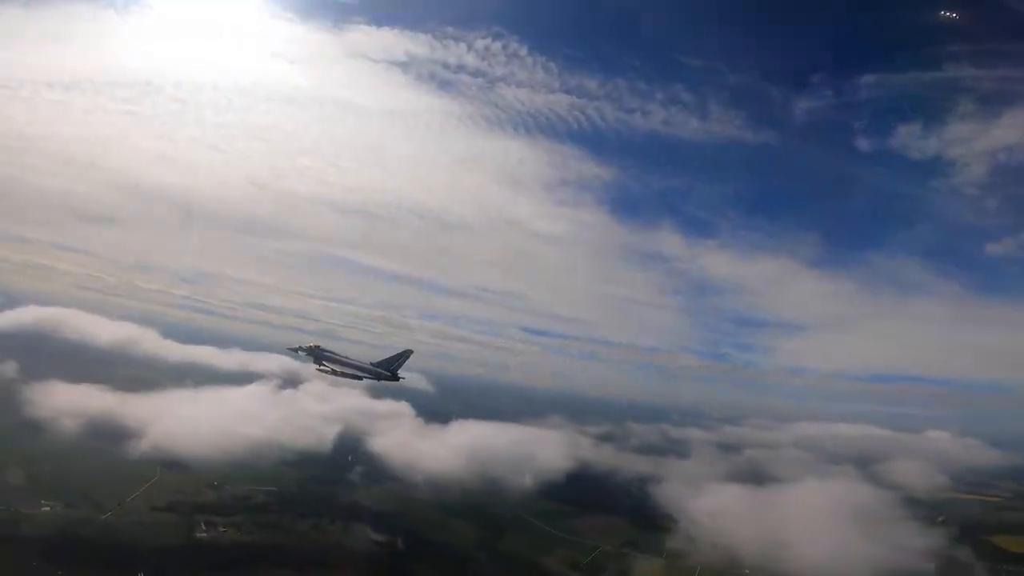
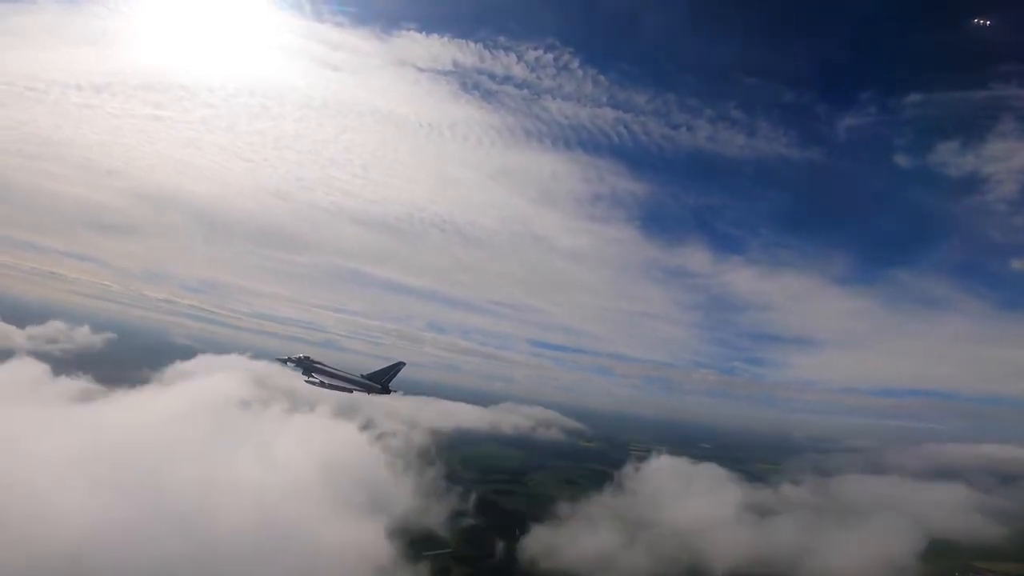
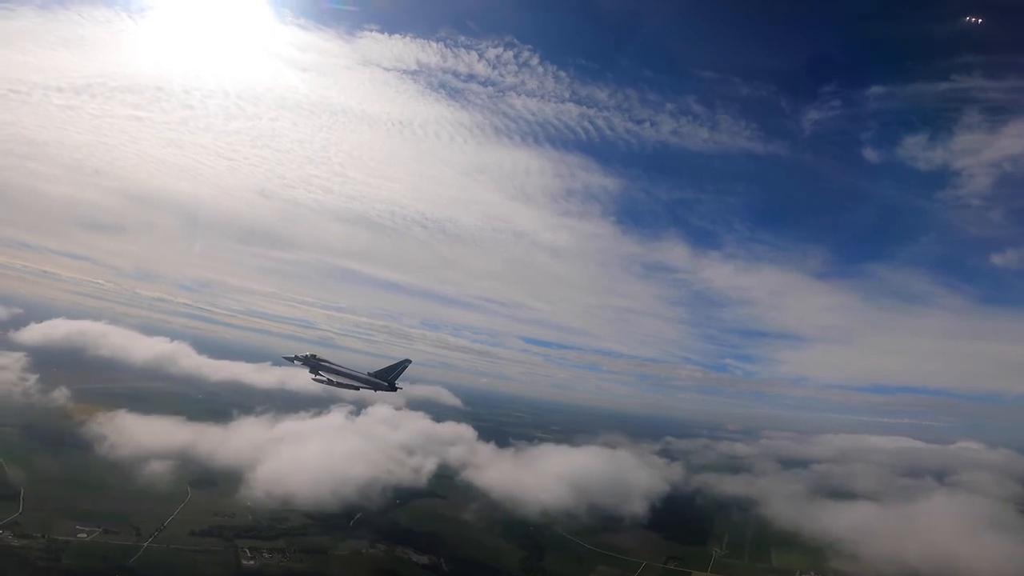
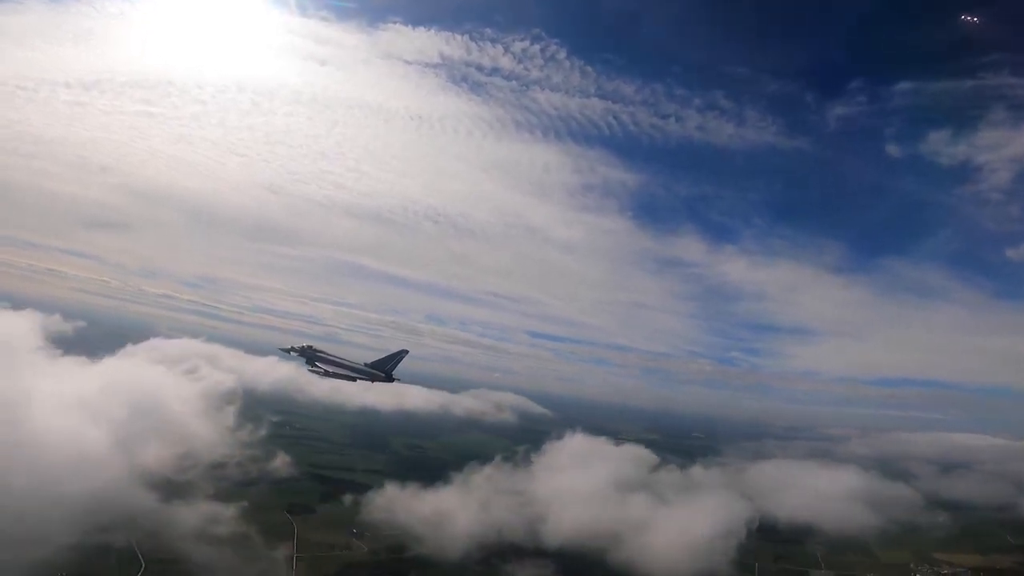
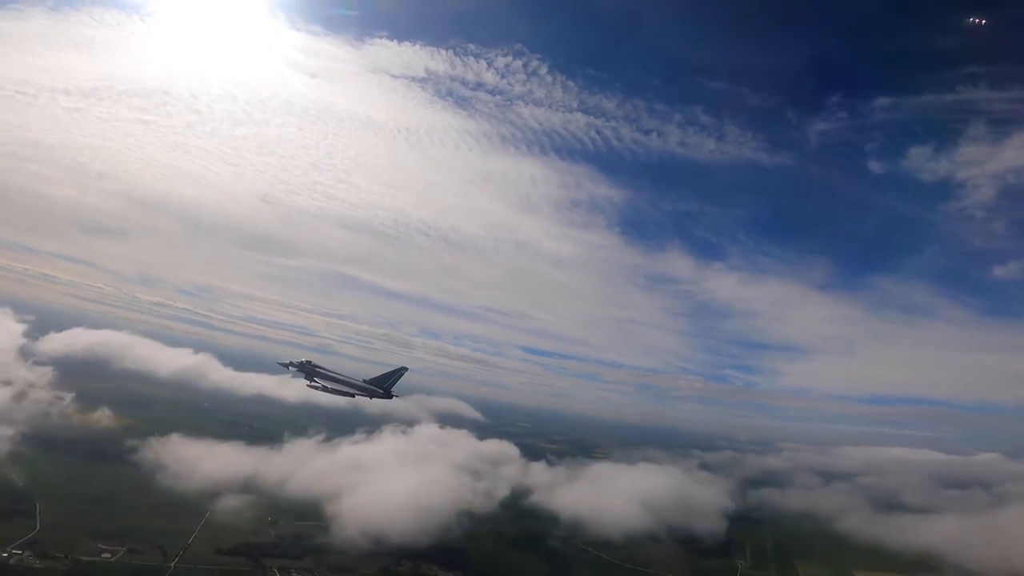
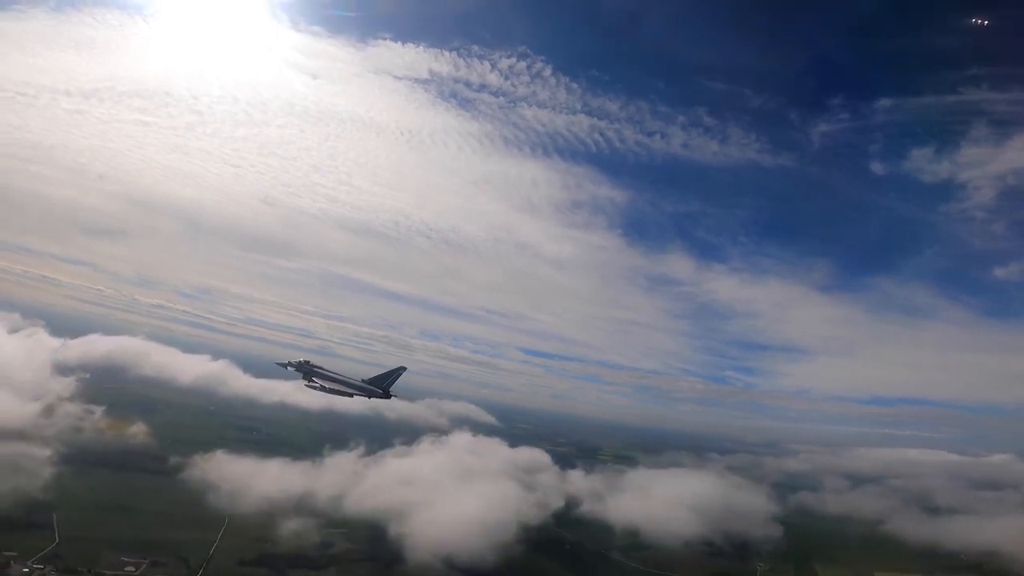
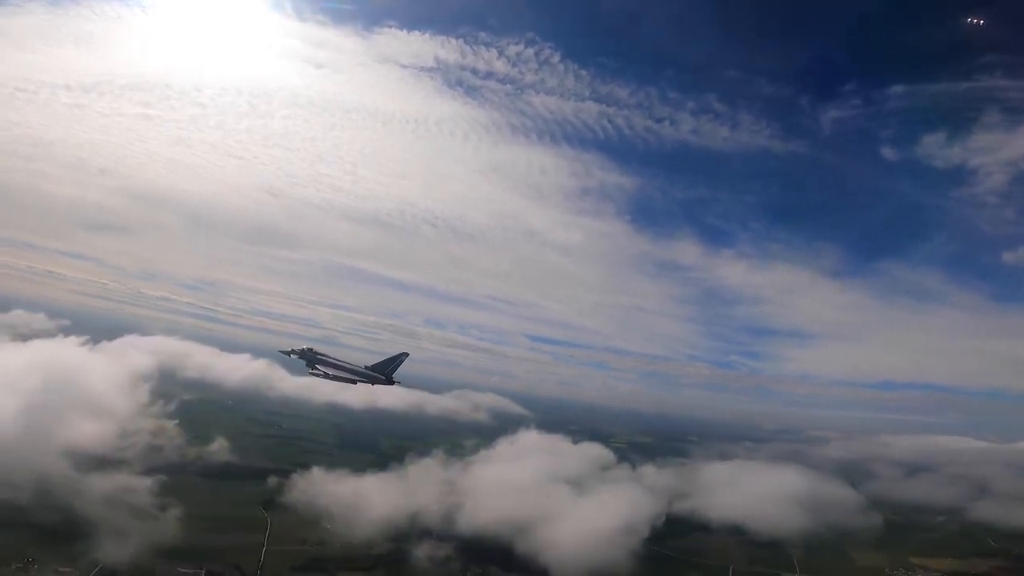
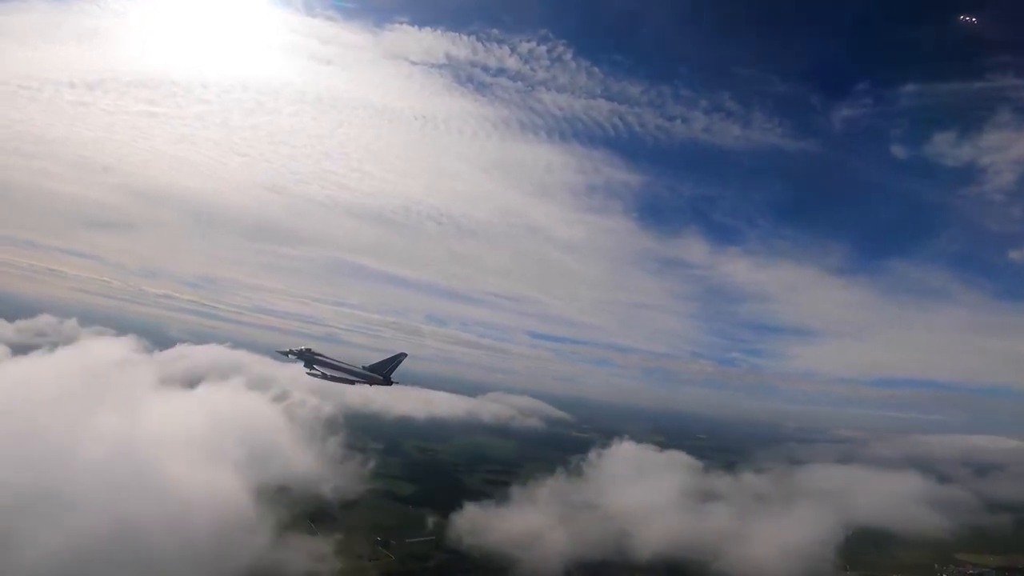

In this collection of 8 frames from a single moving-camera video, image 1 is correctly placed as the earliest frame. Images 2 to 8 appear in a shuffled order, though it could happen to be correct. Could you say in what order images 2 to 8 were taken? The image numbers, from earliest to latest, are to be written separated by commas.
3, 5, 6, 7, 4, 8, 2
